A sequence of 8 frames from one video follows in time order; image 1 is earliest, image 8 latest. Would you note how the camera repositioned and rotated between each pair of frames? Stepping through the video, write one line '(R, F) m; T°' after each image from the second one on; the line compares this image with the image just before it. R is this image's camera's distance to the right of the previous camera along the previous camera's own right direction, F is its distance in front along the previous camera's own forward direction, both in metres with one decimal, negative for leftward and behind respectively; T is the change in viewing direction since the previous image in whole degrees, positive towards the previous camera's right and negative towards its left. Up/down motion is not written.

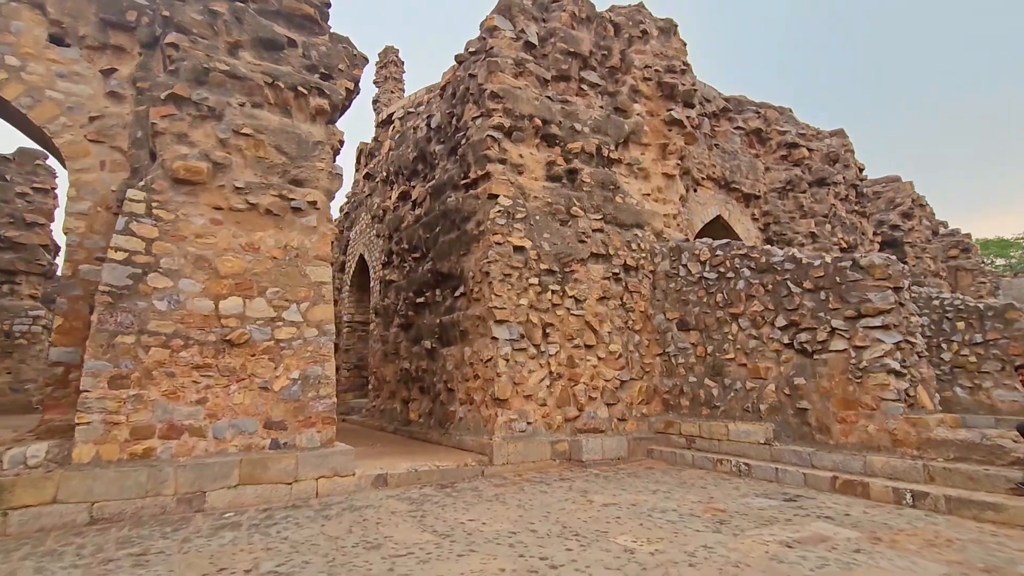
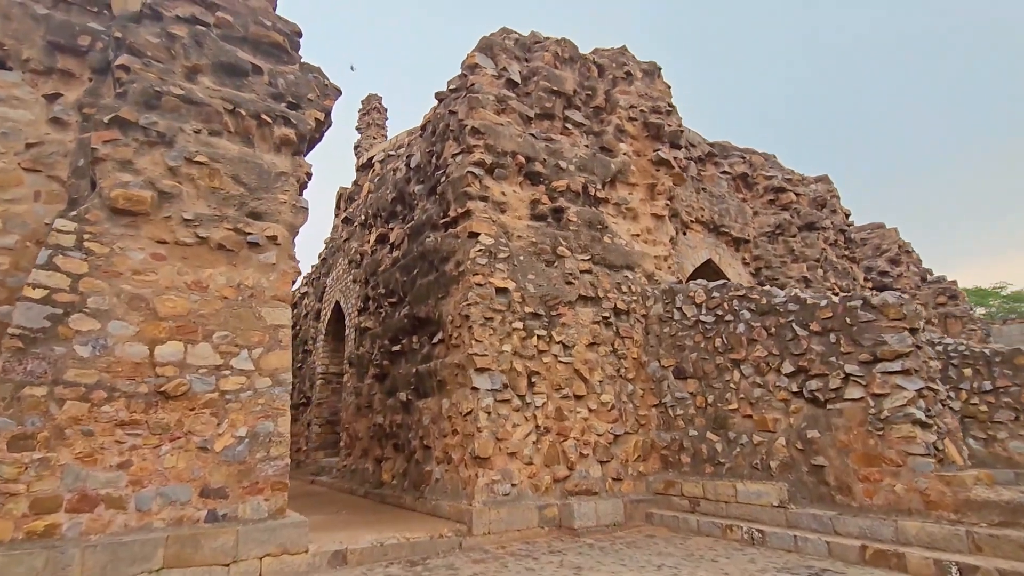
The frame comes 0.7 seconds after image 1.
(0.0, +0.4) m; +1°
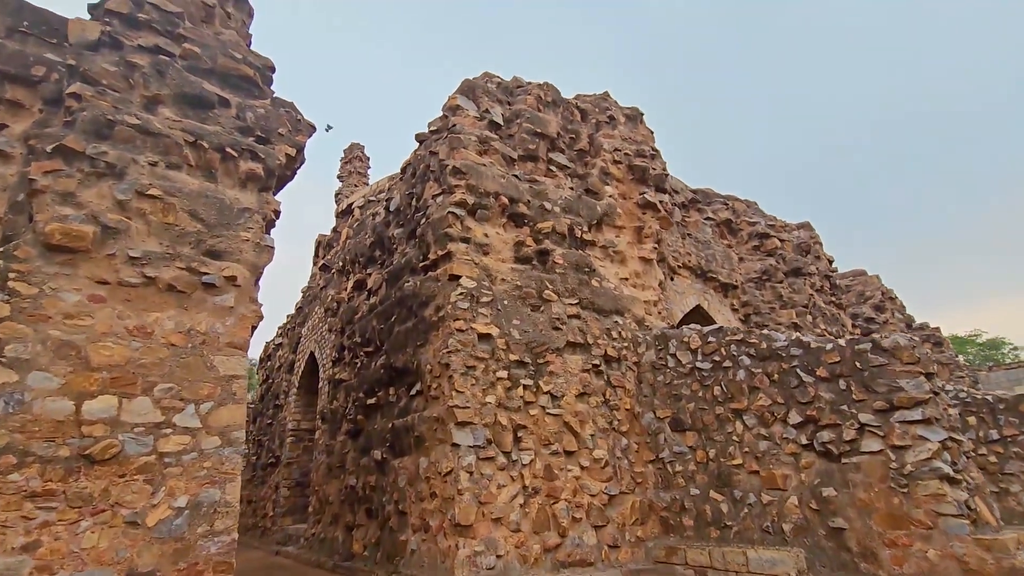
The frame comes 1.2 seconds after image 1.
(0.0, +0.3) m; +2°
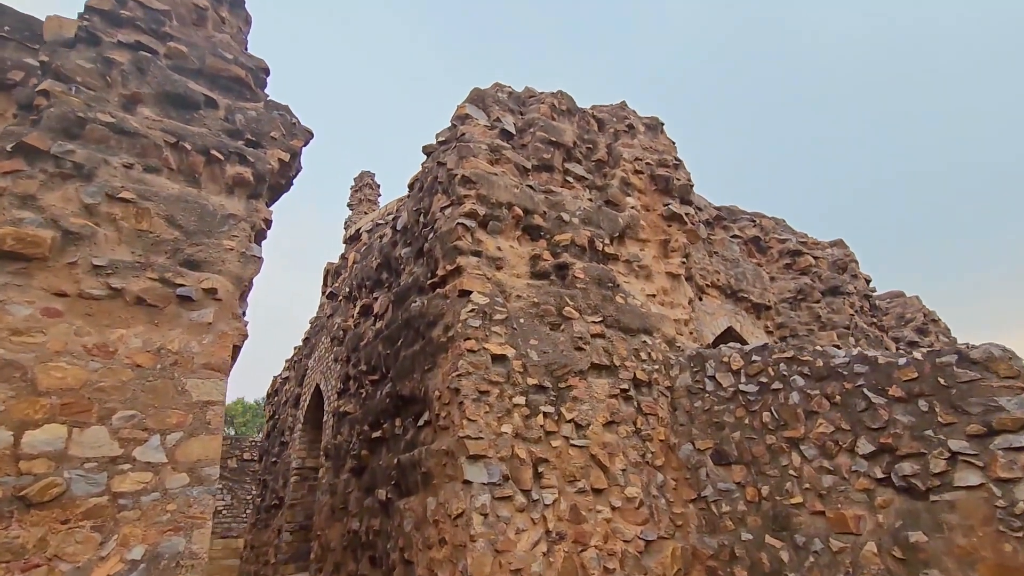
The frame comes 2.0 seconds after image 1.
(0.0, +0.4) m; -2°
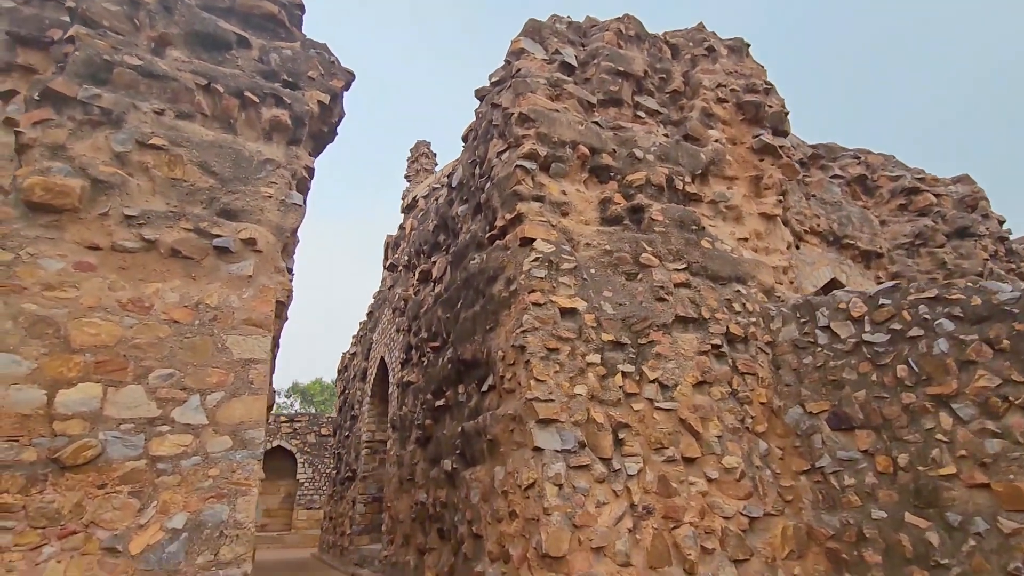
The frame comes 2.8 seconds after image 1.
(0.0, +0.4) m; -8°
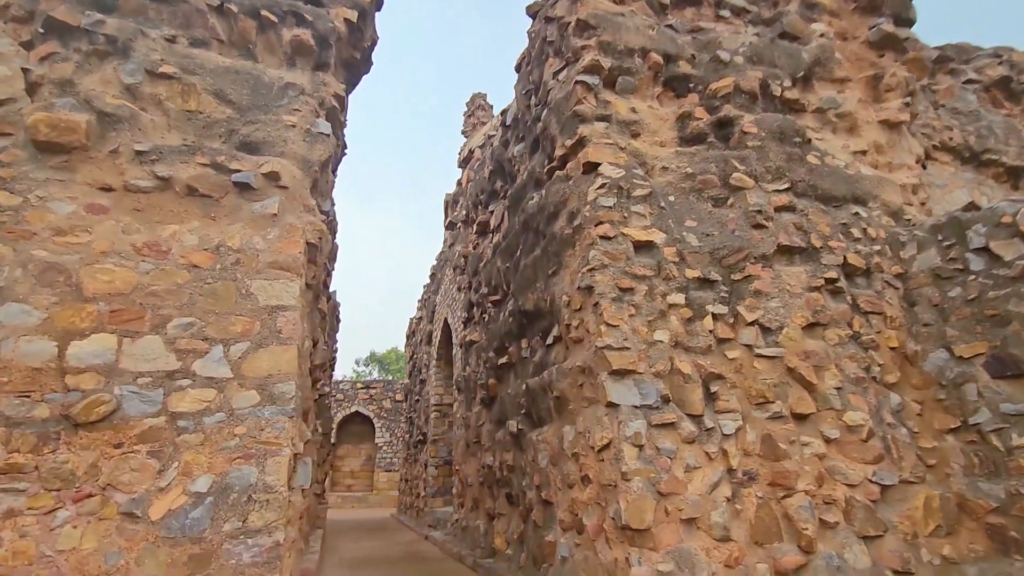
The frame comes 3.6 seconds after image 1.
(0.0, +0.5) m; -8°
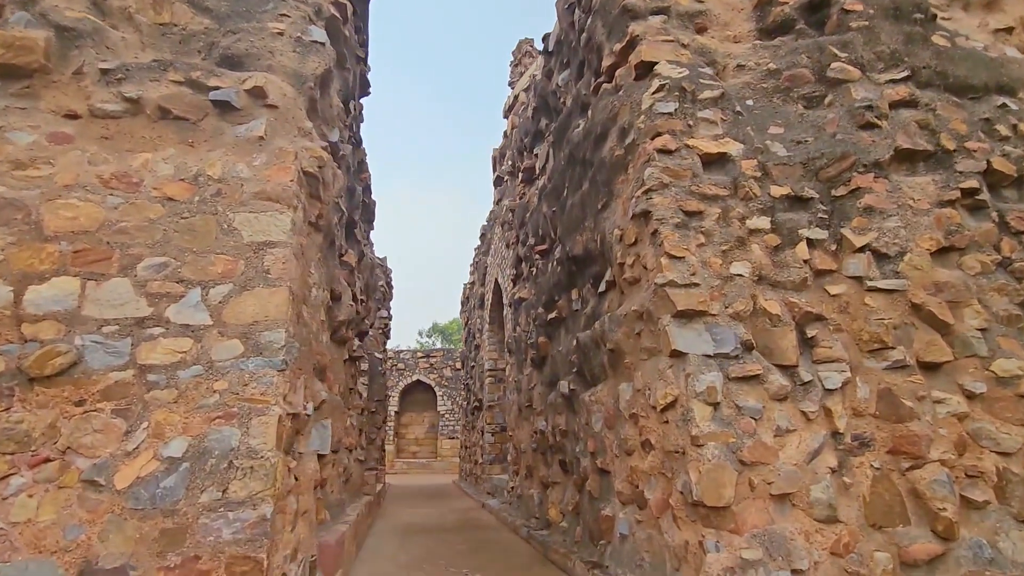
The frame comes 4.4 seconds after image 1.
(+0.1, +0.5) m; -7°
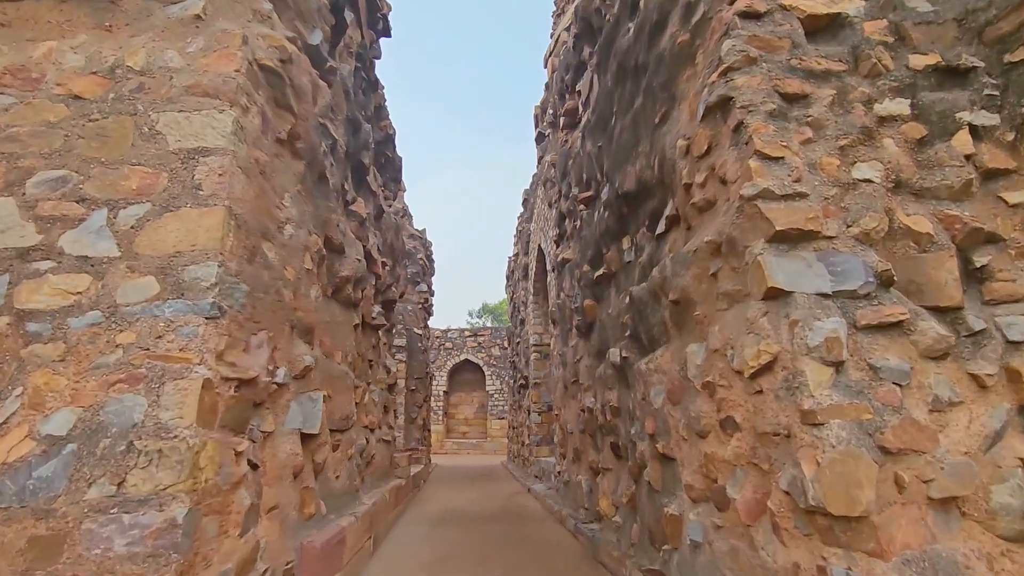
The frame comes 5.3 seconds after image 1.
(+0.1, +0.6) m; -6°
